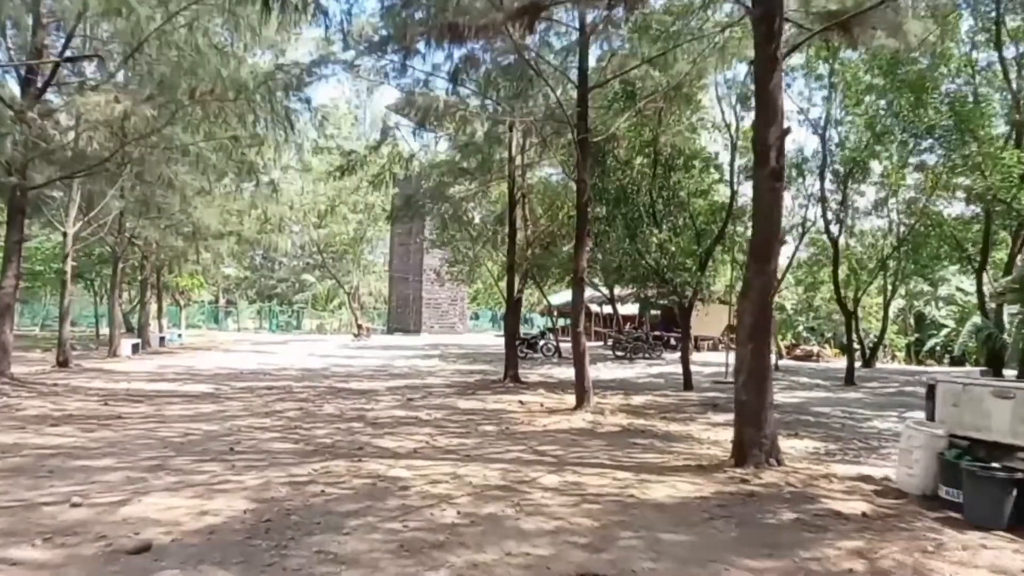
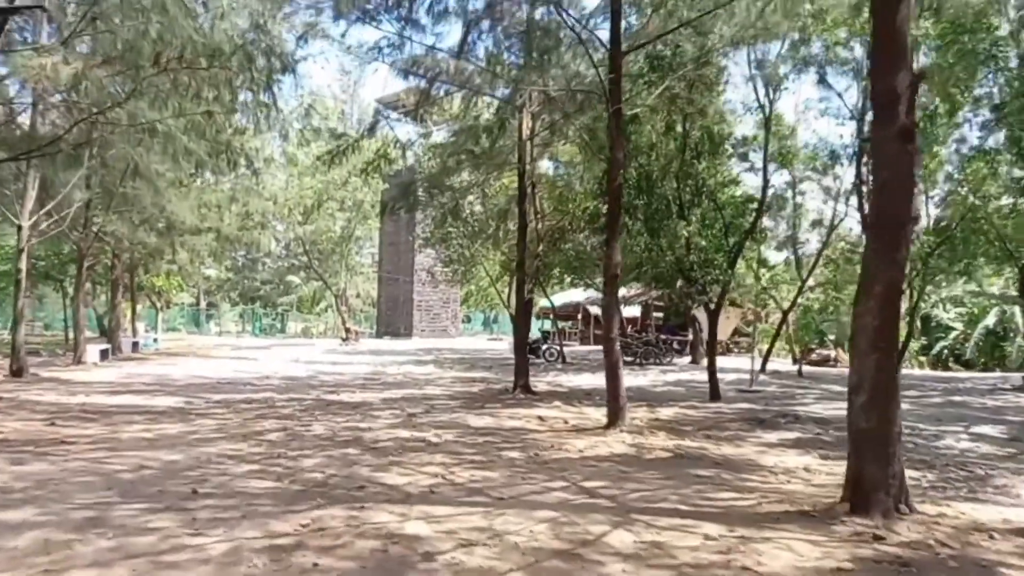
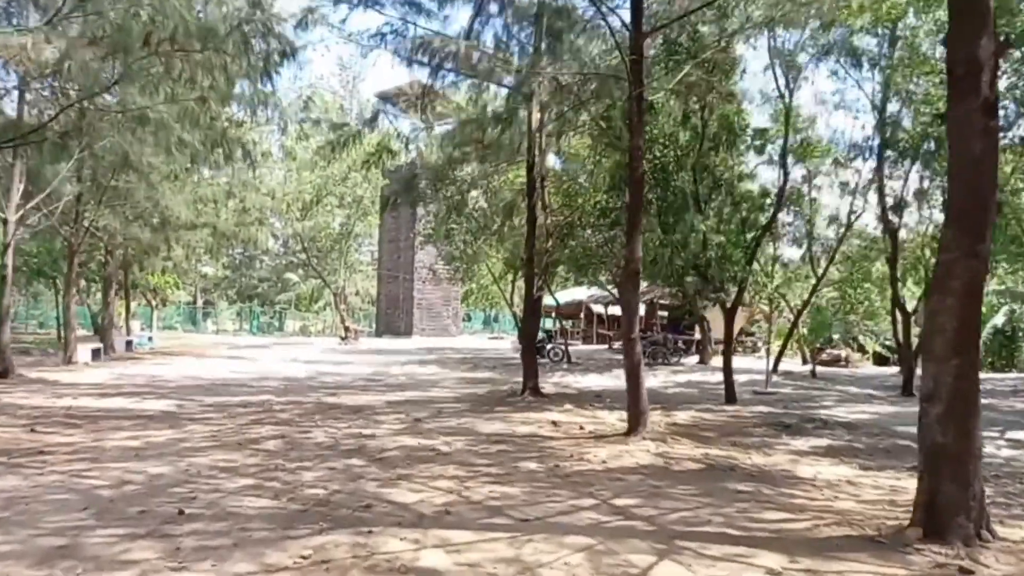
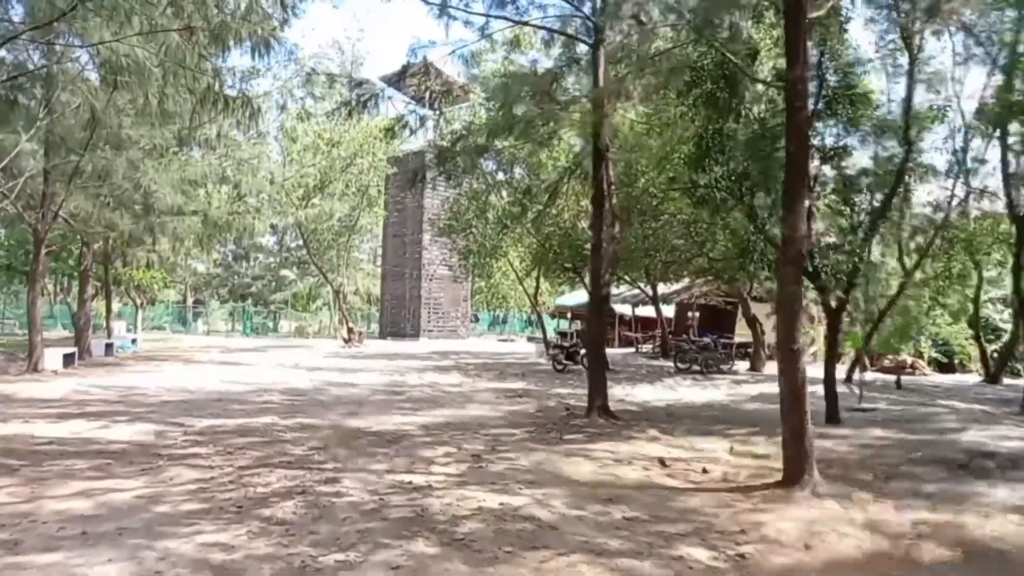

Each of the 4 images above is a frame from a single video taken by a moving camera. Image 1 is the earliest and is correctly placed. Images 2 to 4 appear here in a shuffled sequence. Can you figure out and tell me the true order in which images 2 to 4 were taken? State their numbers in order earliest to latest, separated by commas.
2, 3, 4
